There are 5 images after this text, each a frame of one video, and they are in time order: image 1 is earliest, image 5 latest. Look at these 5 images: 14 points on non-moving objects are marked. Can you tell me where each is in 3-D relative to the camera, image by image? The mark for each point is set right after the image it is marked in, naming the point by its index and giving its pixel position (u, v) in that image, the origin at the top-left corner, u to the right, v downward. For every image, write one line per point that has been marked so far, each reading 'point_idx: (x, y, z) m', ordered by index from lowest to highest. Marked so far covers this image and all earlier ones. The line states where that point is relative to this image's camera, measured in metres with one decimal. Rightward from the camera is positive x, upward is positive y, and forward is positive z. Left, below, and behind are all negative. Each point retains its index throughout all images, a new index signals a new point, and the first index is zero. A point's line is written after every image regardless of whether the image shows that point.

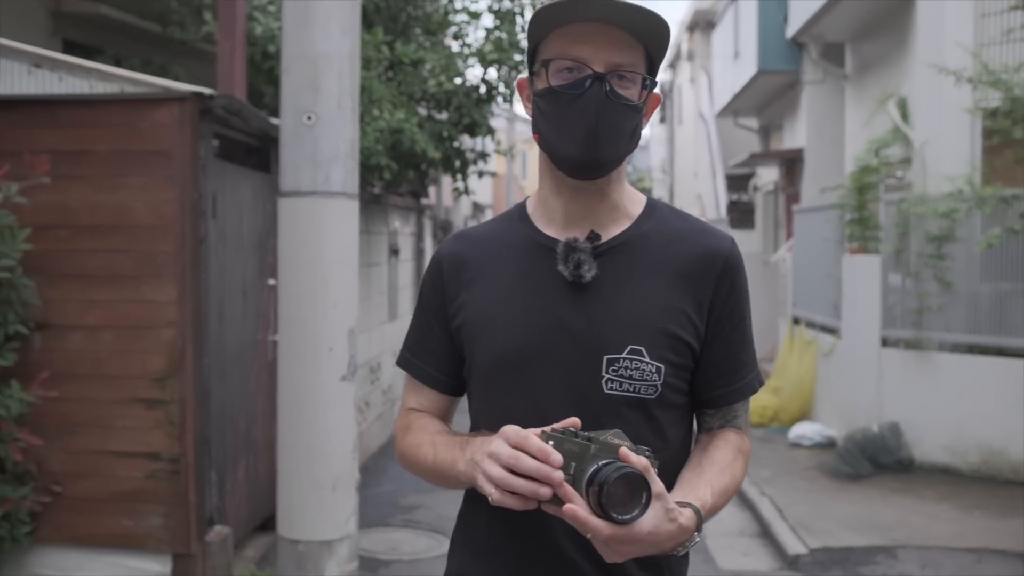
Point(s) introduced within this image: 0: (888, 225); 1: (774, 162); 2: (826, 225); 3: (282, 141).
0: (+2.5, +0.4, +7.5) m
1: (+3.1, +1.5, +13.4) m
2: (+2.4, +0.5, +8.6) m
3: (-0.8, +0.5, +4.0) m
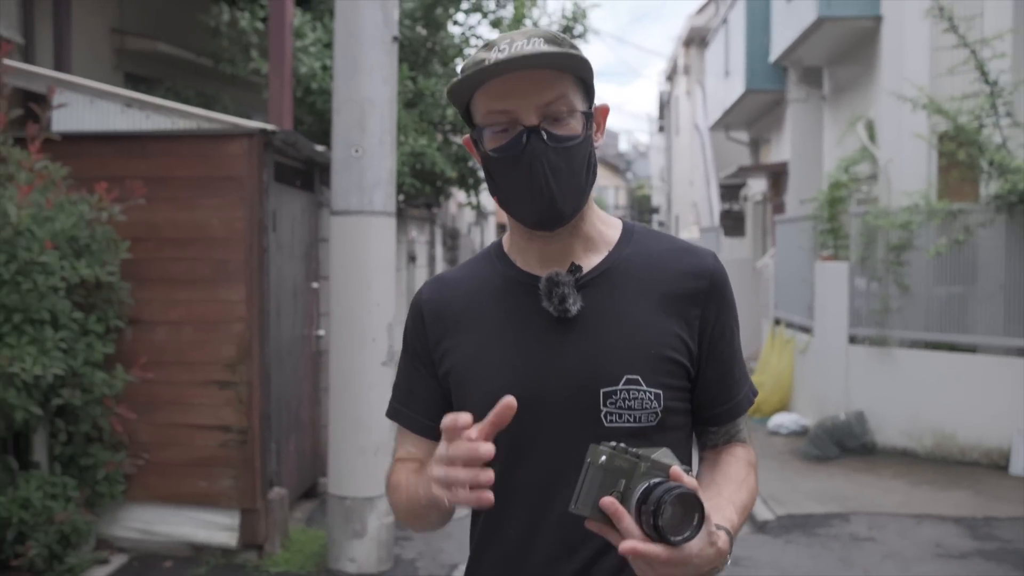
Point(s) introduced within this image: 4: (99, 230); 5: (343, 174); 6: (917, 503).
0: (+2.5, +0.4, +8.4) m
1: (+3.2, +1.5, +14.3) m
2: (+2.5, +0.5, +9.5) m
3: (-0.8, +0.5, +4.9) m
4: (-1.7, +0.2, +4.7) m
5: (-0.7, +0.5, +4.8) m
6: (+2.3, -1.2, +6.4) m
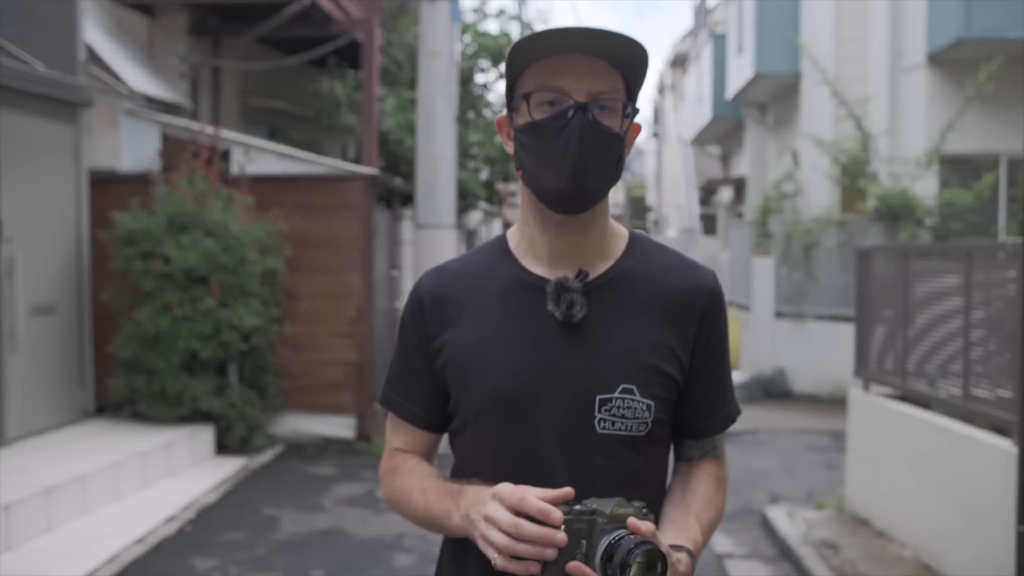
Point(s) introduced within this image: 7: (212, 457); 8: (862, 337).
0: (+2.7, +0.5, +11.2) m
1: (+3.3, +1.6, +17.1) m
2: (+2.6, +0.6, +12.4) m
3: (-0.7, +0.6, +7.7) m
4: (-1.6, +0.3, +7.5) m
5: (-0.6, +0.6, +7.7) m
6: (+2.4, -1.1, +9.3) m
7: (-2.0, -1.1, +7.3) m
8: (+2.0, -0.3, +6.5) m
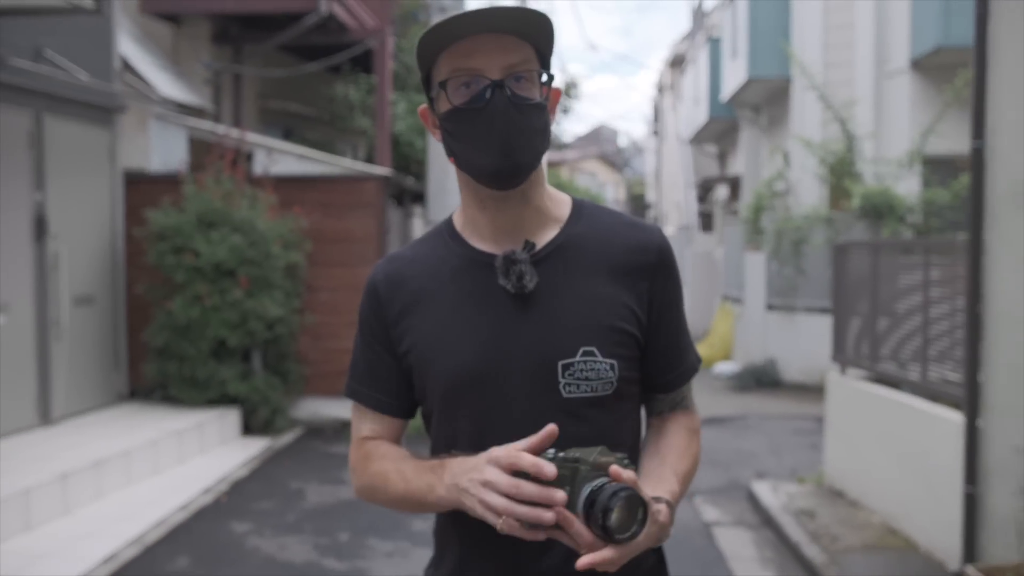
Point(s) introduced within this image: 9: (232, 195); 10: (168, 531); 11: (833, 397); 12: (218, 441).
0: (+2.7, +0.6, +11.8) m
1: (+3.3, +1.7, +17.6) m
2: (+2.6, +0.6, +12.9) m
3: (-0.6, +0.7, +8.3) m
4: (-1.6, +0.4, +8.1) m
5: (-0.6, +0.6, +8.2) m
6: (+2.5, -1.1, +9.8) m
7: (-1.9, -1.0, +7.8) m
8: (+2.1, -0.2, +7.0) m
9: (-2.0, +0.7, +7.8) m
10: (-1.7, -1.2, +5.6) m
11: (+2.0, -0.7, +6.8) m
12: (-2.0, -1.0, +7.5) m
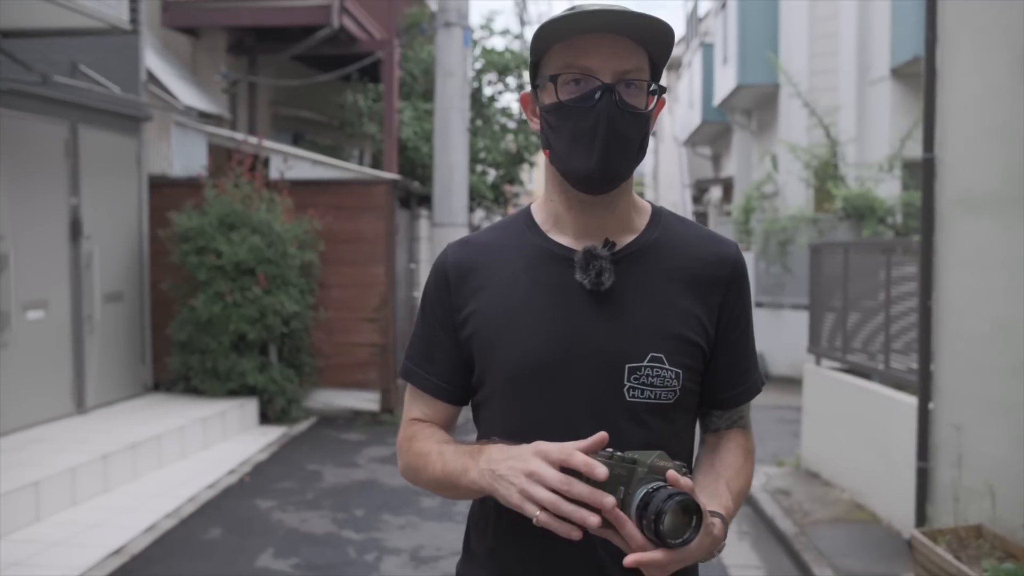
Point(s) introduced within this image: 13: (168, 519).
0: (+2.7, +0.6, +12.3) m
1: (+3.3, +1.7, +18.2) m
2: (+2.6, +0.7, +13.5) m
3: (-0.6, +0.7, +8.8) m
4: (-1.6, +0.4, +8.6) m
5: (-0.6, +0.7, +8.8) m
6: (+2.5, -1.0, +10.4) m
7: (-1.9, -1.0, +8.4) m
8: (+2.1, -0.2, +7.6) m
9: (-2.0, +0.7, +8.4) m
10: (-1.7, -1.2, +6.1) m
11: (+2.0, -0.6, +7.4) m
12: (-2.0, -1.0, +8.1) m
13: (-1.8, -1.2, +5.8) m
